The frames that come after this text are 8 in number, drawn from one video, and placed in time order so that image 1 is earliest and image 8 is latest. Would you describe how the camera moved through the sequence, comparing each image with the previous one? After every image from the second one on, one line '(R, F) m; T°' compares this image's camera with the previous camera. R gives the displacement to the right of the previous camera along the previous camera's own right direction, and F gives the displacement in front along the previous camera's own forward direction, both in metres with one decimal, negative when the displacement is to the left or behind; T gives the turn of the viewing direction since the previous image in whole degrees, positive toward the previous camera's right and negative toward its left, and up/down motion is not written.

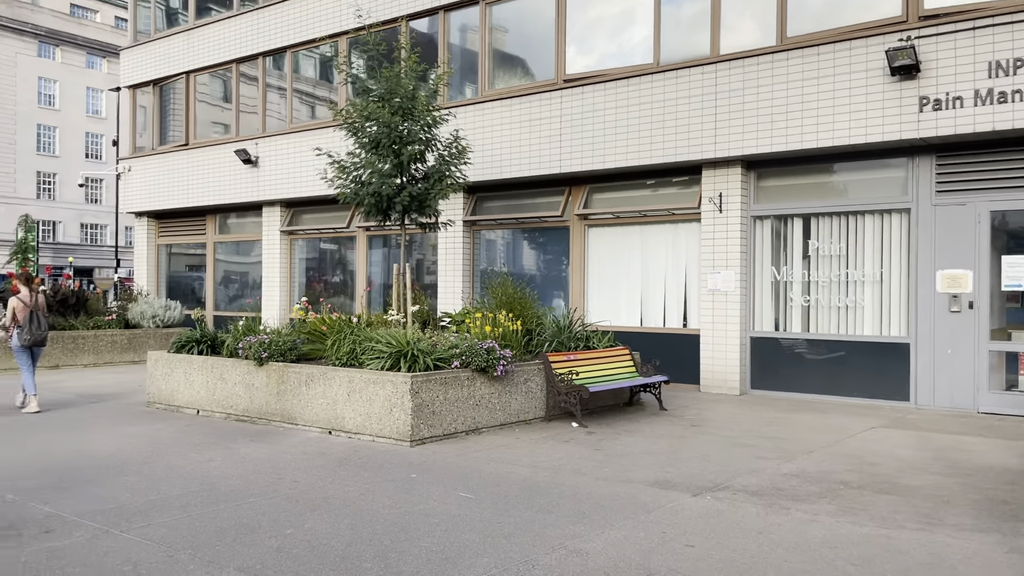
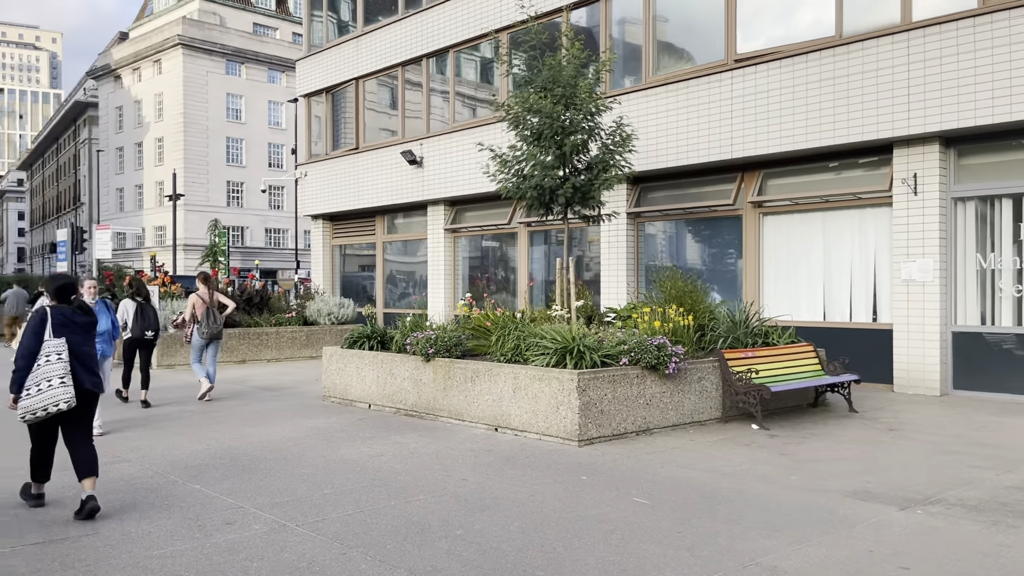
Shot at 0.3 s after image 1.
(-0.1, +0.4) m; -11°
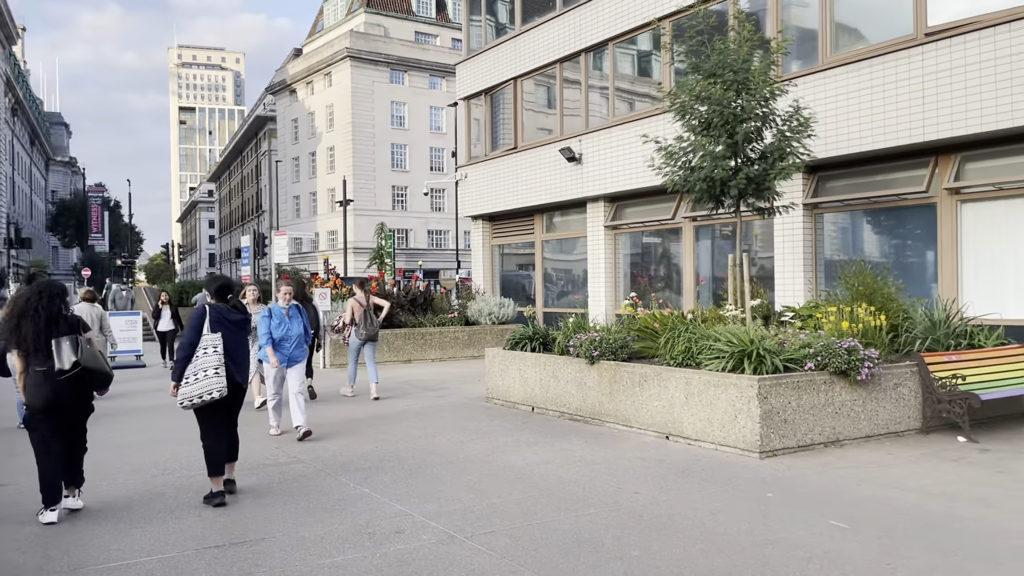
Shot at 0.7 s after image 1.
(-0.1, +0.4) m; -11°
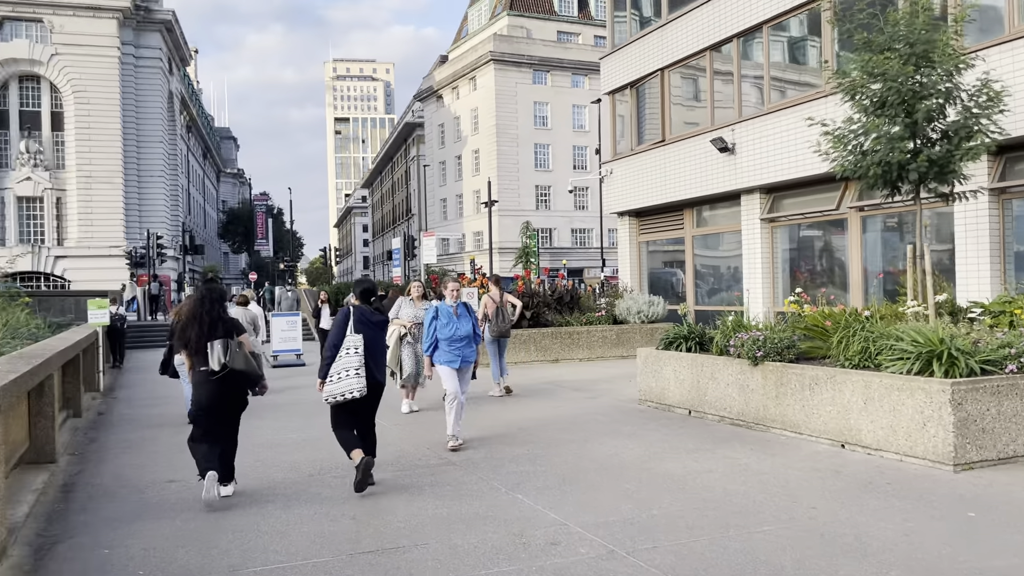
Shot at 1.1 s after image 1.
(-0.1, +0.4) m; -10°
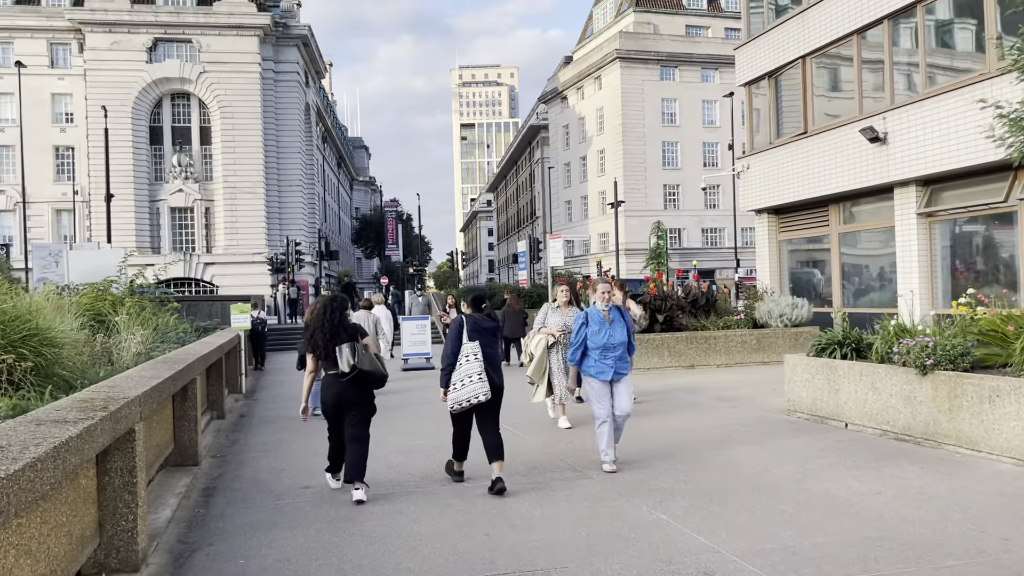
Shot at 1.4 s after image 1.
(-0.1, +0.4) m; -8°
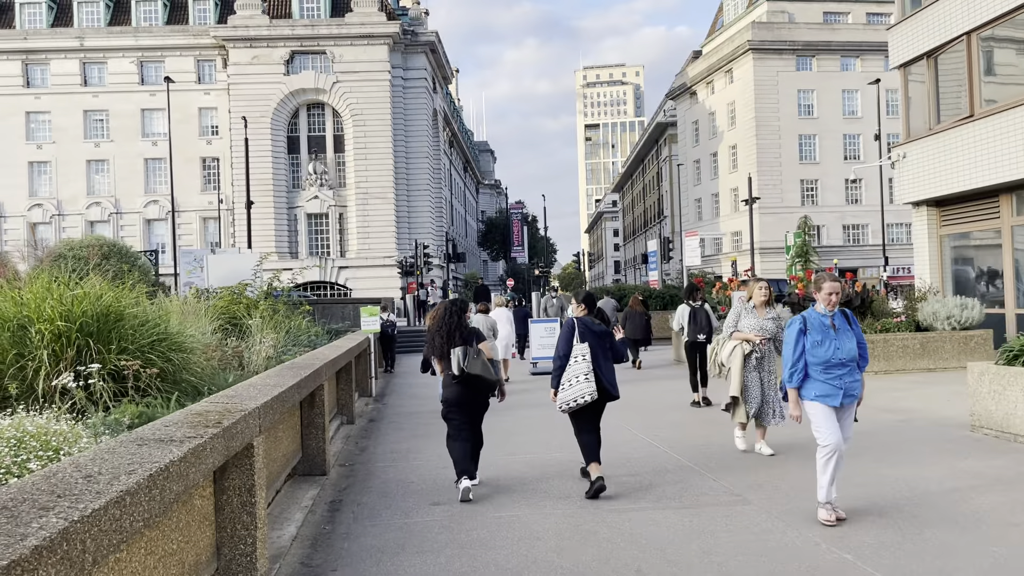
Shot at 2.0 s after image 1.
(-0.2, +0.7) m; -8°
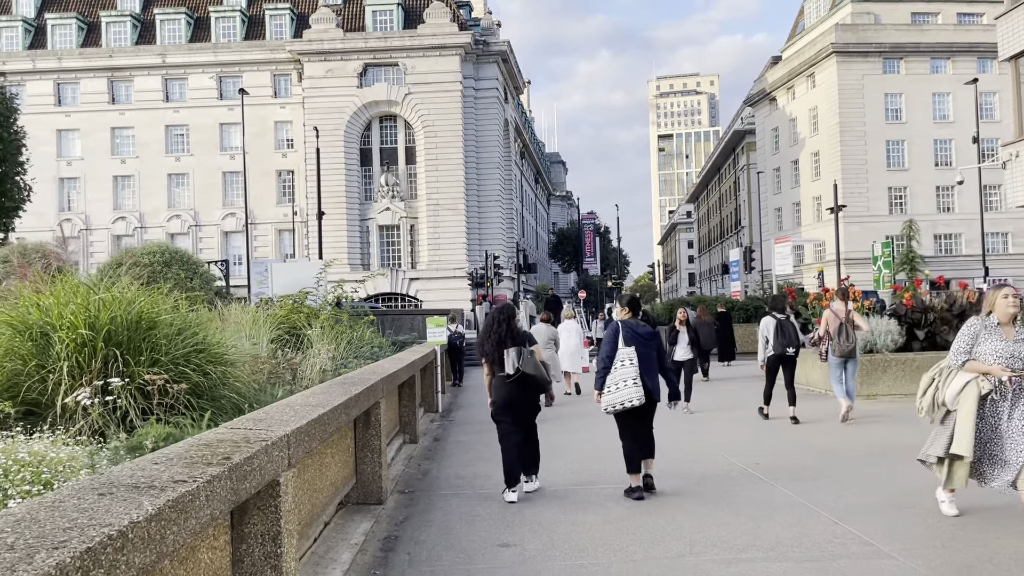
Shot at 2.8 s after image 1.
(-0.1, +1.0) m; -5°
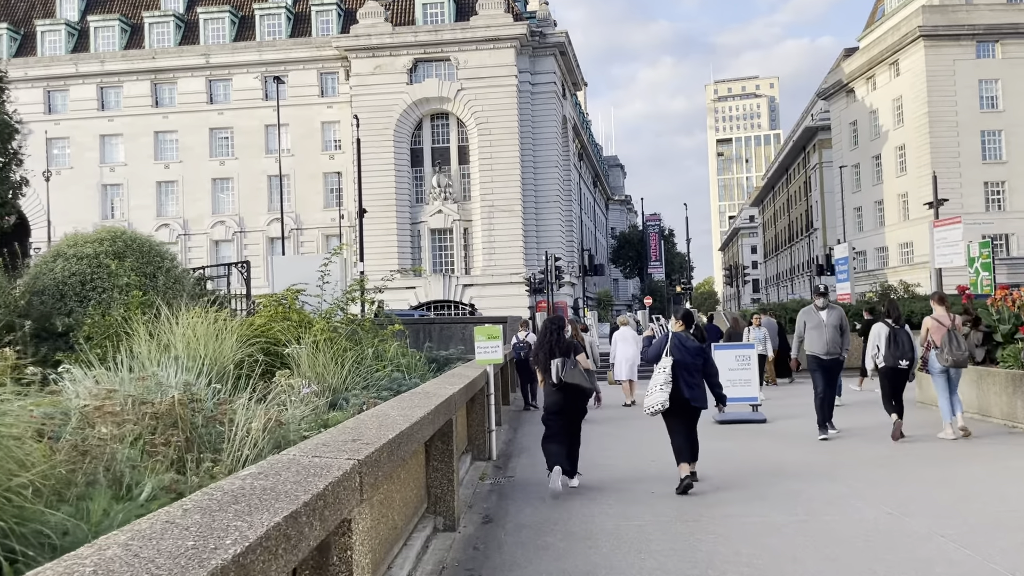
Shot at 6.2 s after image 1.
(-0.3, +3.9) m; -4°
